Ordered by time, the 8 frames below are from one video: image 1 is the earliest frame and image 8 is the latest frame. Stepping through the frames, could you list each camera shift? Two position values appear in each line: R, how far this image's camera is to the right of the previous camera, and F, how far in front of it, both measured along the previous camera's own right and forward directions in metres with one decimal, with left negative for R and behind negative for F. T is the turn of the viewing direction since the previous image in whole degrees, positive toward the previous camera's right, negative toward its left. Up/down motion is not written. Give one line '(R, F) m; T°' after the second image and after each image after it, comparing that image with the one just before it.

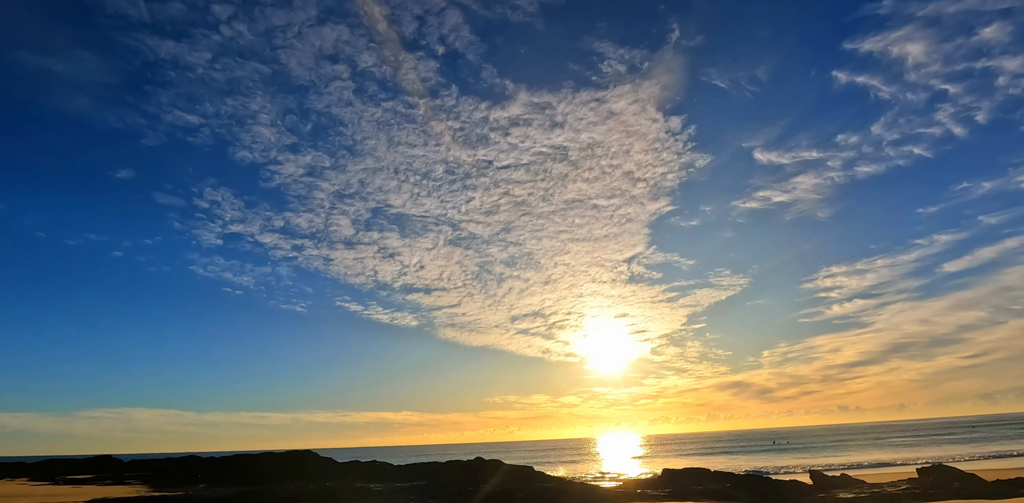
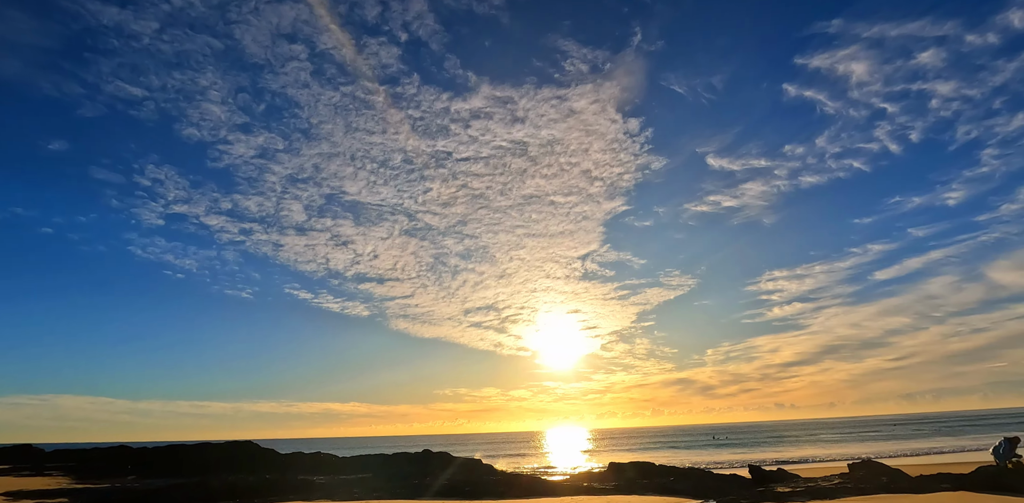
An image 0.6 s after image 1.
(-0.1, +0.1) m; +5°
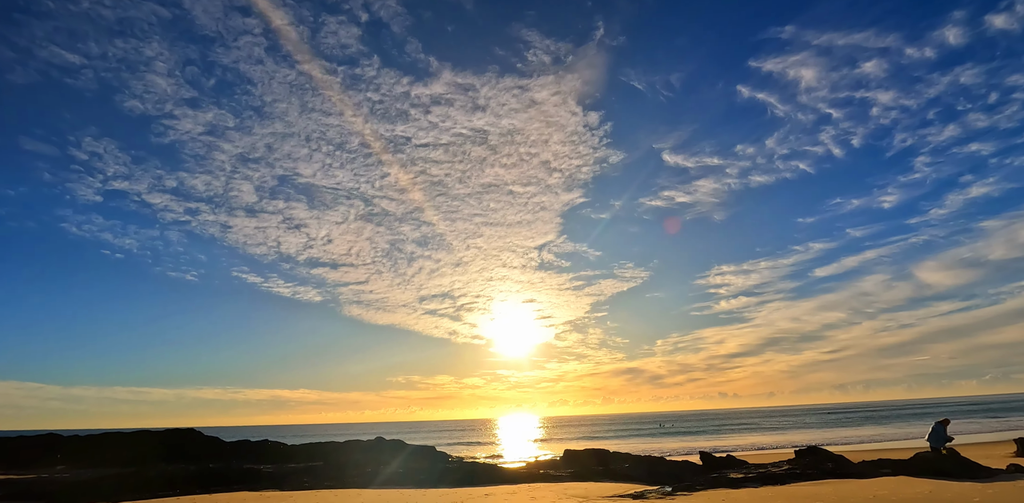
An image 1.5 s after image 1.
(-0.3, 0.0) m; +5°
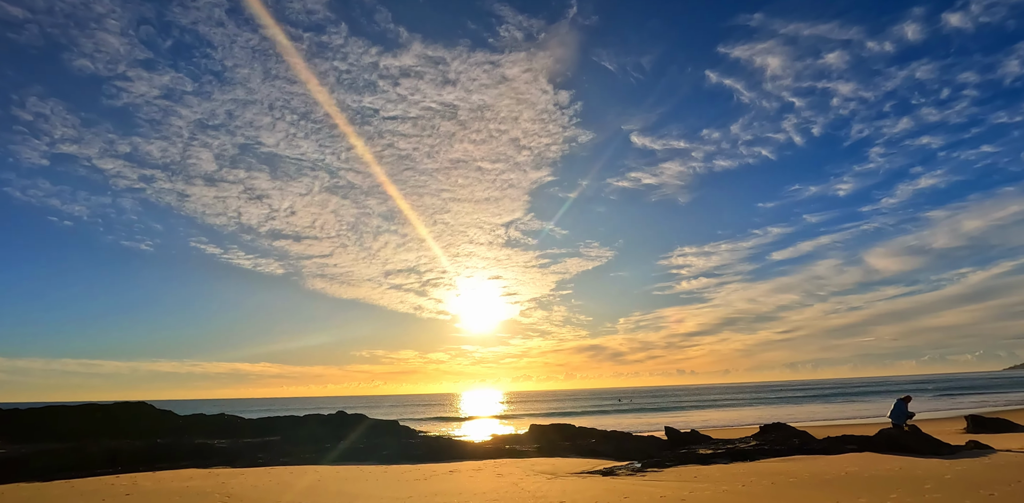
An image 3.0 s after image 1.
(-0.6, -0.2) m; +4°
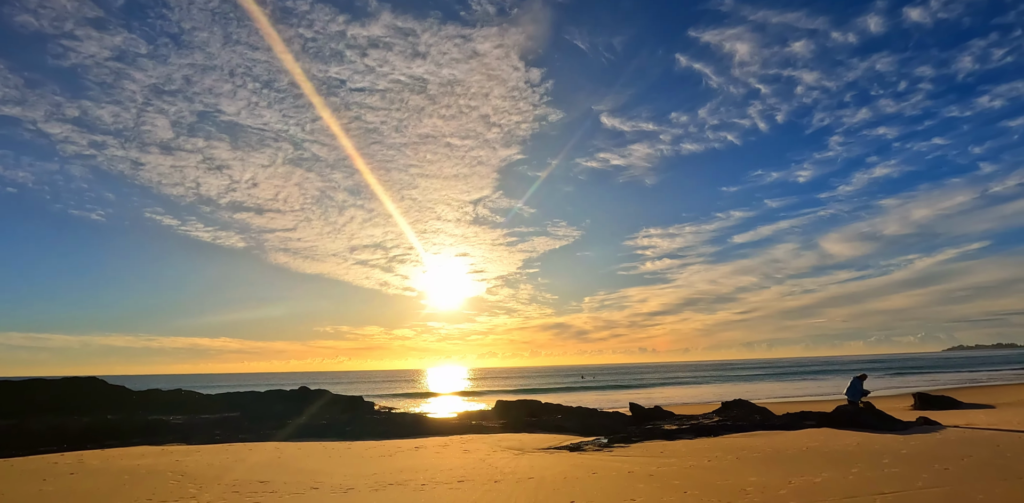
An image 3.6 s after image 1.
(-0.1, +0.3) m; +4°
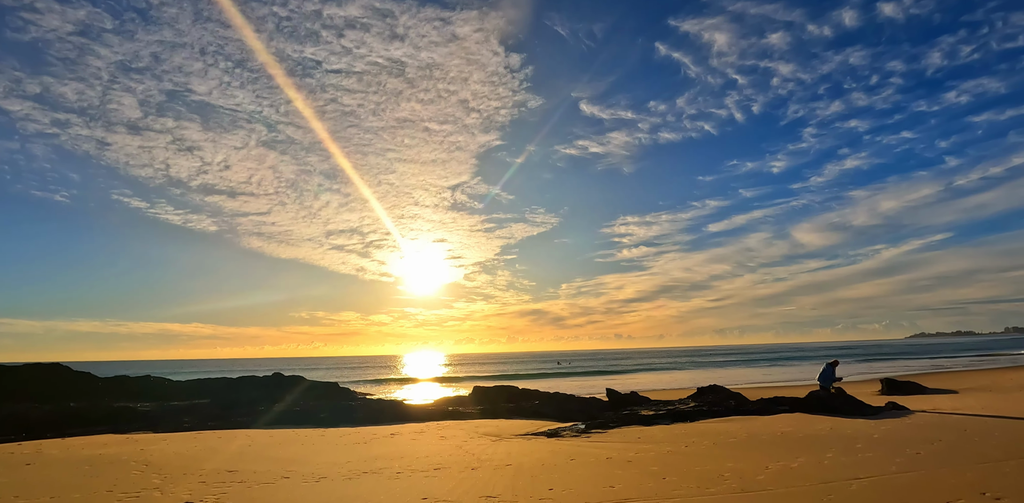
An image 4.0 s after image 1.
(0.0, +0.2) m; +2°
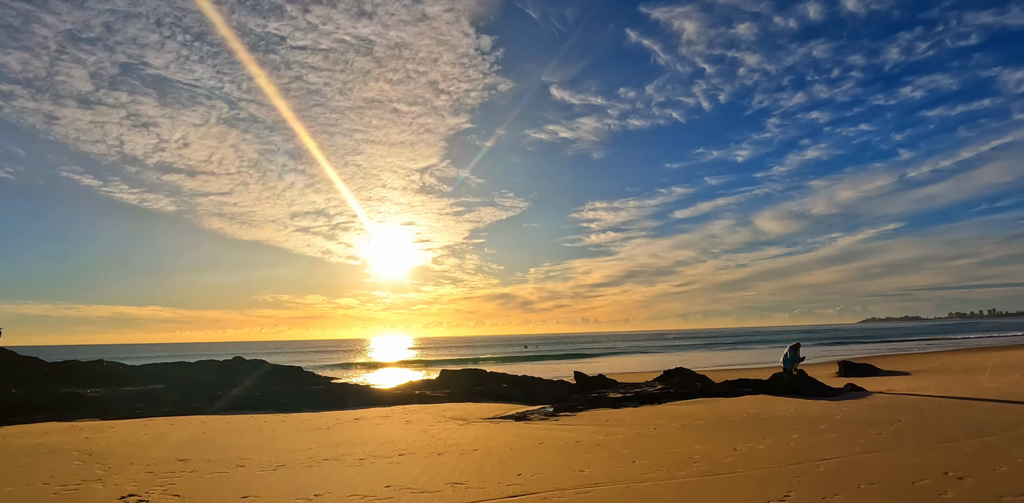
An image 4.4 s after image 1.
(0.0, +0.3) m; +4°
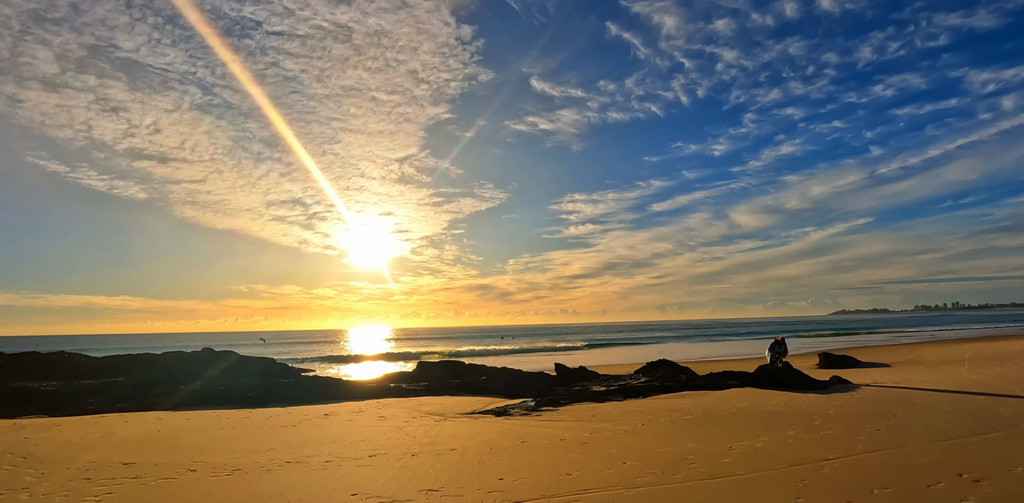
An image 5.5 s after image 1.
(0.0, +0.6) m; +2°
